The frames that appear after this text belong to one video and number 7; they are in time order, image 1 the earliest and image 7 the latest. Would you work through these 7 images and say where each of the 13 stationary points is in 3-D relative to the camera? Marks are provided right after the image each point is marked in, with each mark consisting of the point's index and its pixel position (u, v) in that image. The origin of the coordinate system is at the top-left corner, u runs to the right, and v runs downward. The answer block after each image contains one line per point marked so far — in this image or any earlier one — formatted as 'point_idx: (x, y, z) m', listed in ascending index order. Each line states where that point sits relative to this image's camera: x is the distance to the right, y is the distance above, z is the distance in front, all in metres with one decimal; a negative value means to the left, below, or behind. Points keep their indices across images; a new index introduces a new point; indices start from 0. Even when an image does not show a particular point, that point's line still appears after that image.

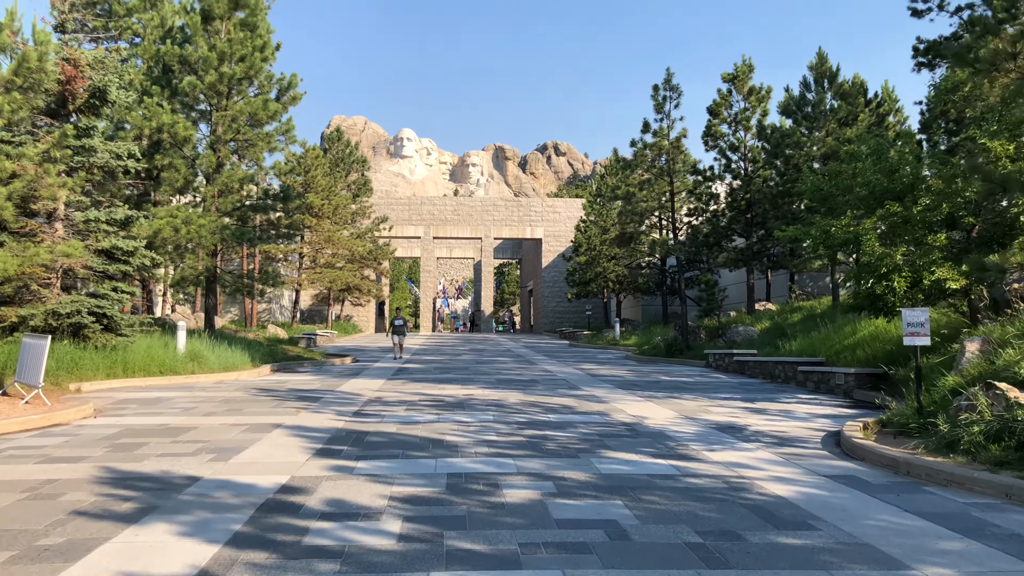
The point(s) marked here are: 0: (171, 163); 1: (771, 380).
0: (-7.0, +2.6, +17.2) m
1: (+4.5, -1.6, +14.8) m
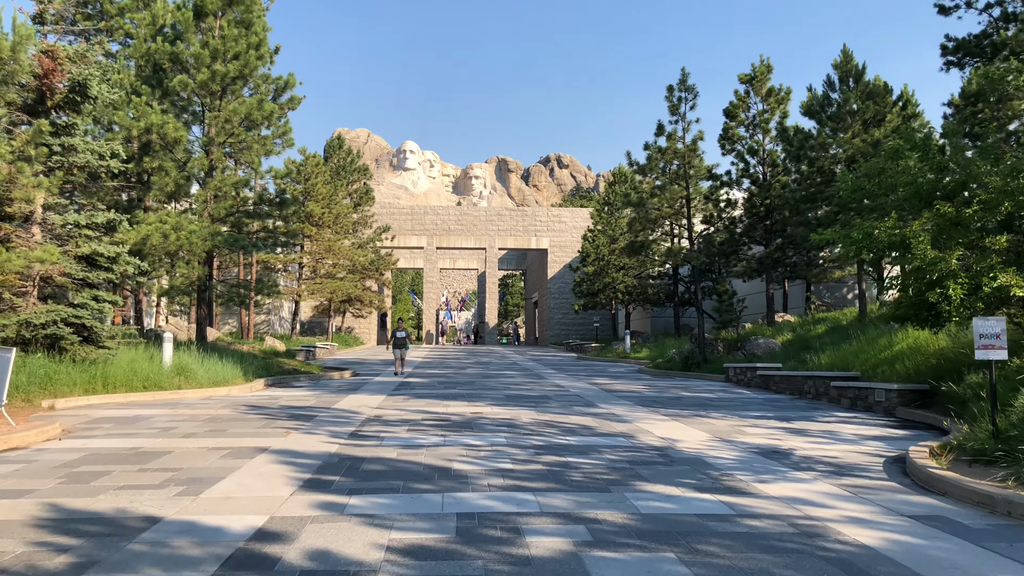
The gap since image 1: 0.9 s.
0: (-6.8, +2.4, +16.3) m
1: (+4.7, -1.8, +13.8) m
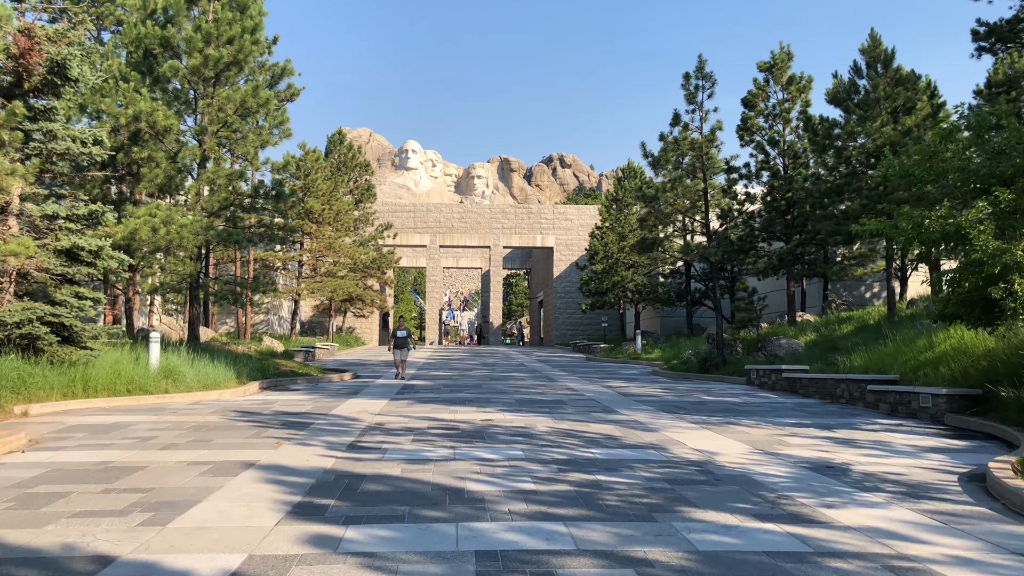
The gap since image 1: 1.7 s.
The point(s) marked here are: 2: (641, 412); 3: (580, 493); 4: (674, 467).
0: (-6.7, +2.4, +15.4) m
1: (+4.9, -1.7, +12.9) m
2: (+1.7, -1.6, +10.8) m
3: (+0.4, -1.3, +5.5) m
4: (+1.3, -1.4, +6.6) m
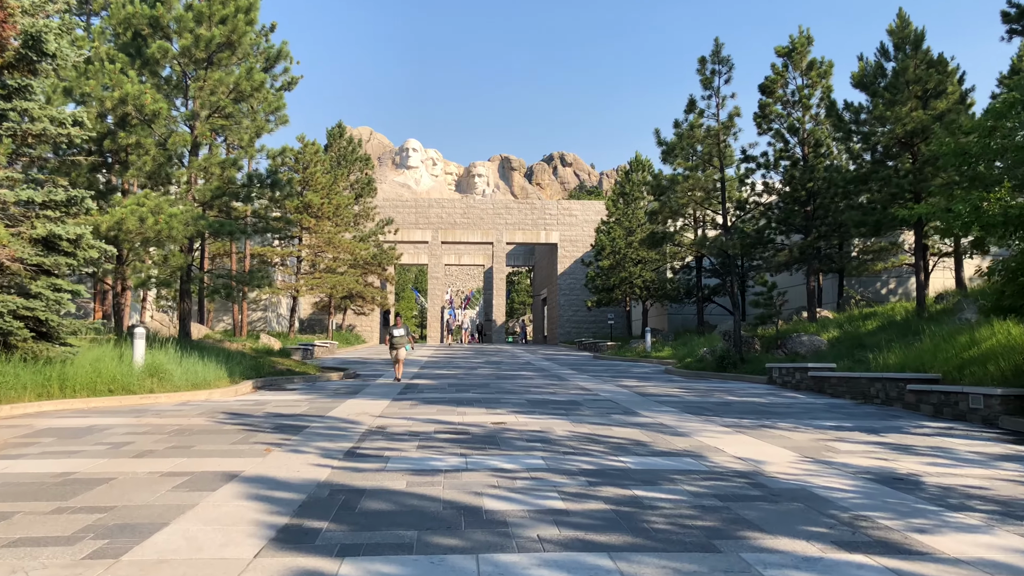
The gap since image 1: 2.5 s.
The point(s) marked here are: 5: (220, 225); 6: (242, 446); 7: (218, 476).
0: (-6.5, +2.5, +14.5) m
1: (+5.0, -1.6, +12.0) m
2: (+1.8, -1.5, +9.9) m
3: (+0.6, -1.2, +4.6) m
4: (+1.4, -1.3, +5.7) m
5: (-5.5, +1.2, +15.6) m
6: (-2.3, -1.4, +7.3) m
7: (-2.1, -1.3, +5.9) m
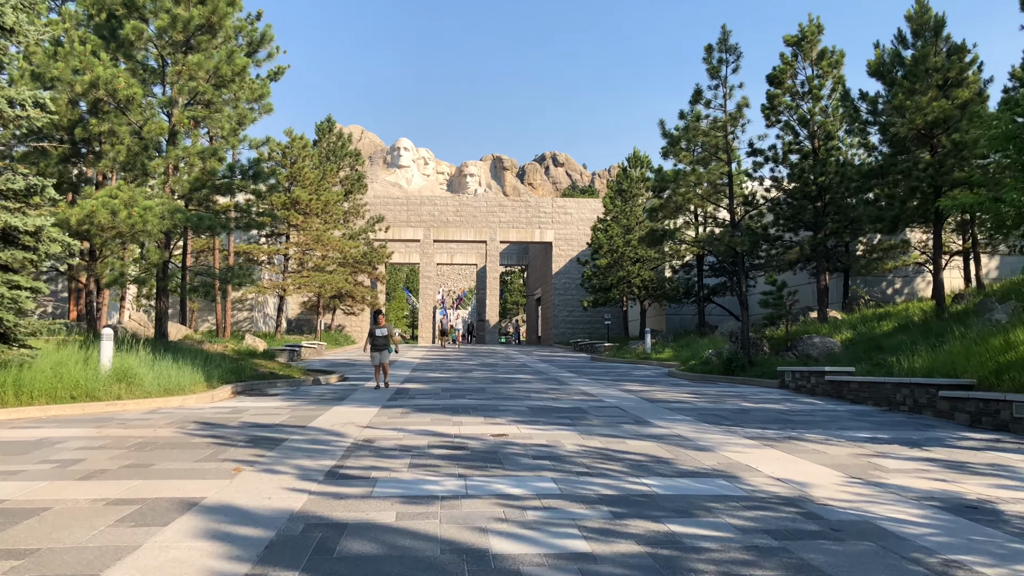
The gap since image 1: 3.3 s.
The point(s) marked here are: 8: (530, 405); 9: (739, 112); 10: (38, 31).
0: (-6.5, +2.6, +13.6) m
1: (+5.0, -1.6, +11.2) m
2: (+1.8, -1.5, +9.1) m
3: (+0.7, -1.2, +3.8) m
4: (+1.5, -1.3, +4.9) m
5: (-5.5, +1.2, +14.7) m
6: (-2.3, -1.3, +6.4) m
7: (-2.0, -1.3, +5.0) m
8: (+0.2, -1.5, +11.0) m
9: (+4.6, +3.5, +16.8) m
10: (-6.3, +3.4, +11.0) m
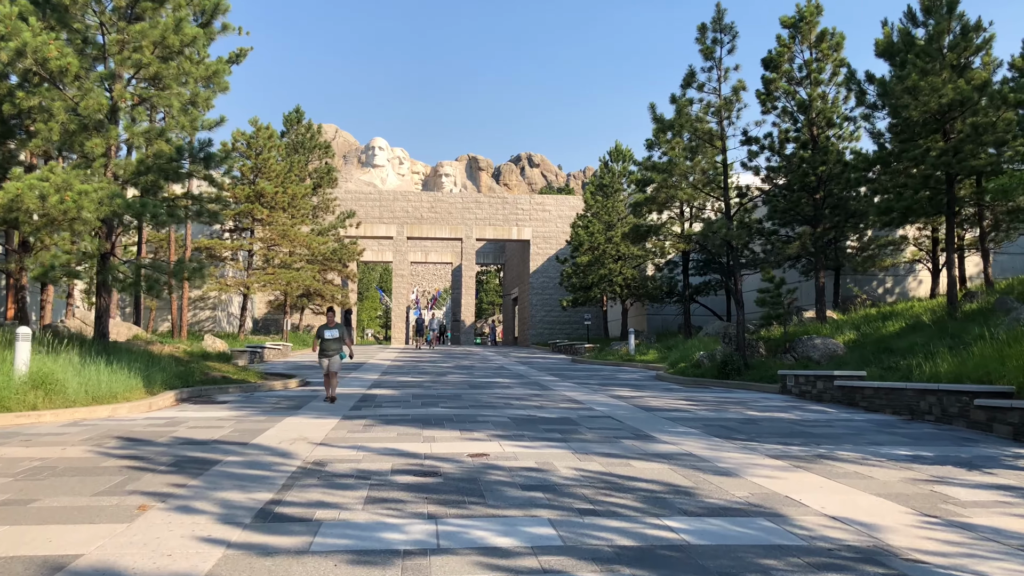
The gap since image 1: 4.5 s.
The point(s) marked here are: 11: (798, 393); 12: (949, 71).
0: (-6.8, +2.7, +12.1) m
1: (+4.8, -1.5, +10.1) m
2: (+1.6, -1.4, +7.8) m
3: (+0.6, -1.1, +2.5) m
4: (+1.4, -1.2, +3.6) m
5: (-5.8, +1.3, +13.2) m
6: (-2.4, -1.3, +5.0) m
7: (-2.1, -1.2, +3.6) m
8: (0.0, -1.5, +9.7) m
9: (+4.2, +3.6, +15.7) m
10: (-6.5, +3.5, +9.6) m
11: (+4.3, -1.6, +12.7) m
12: (+6.7, +3.3, +12.9) m
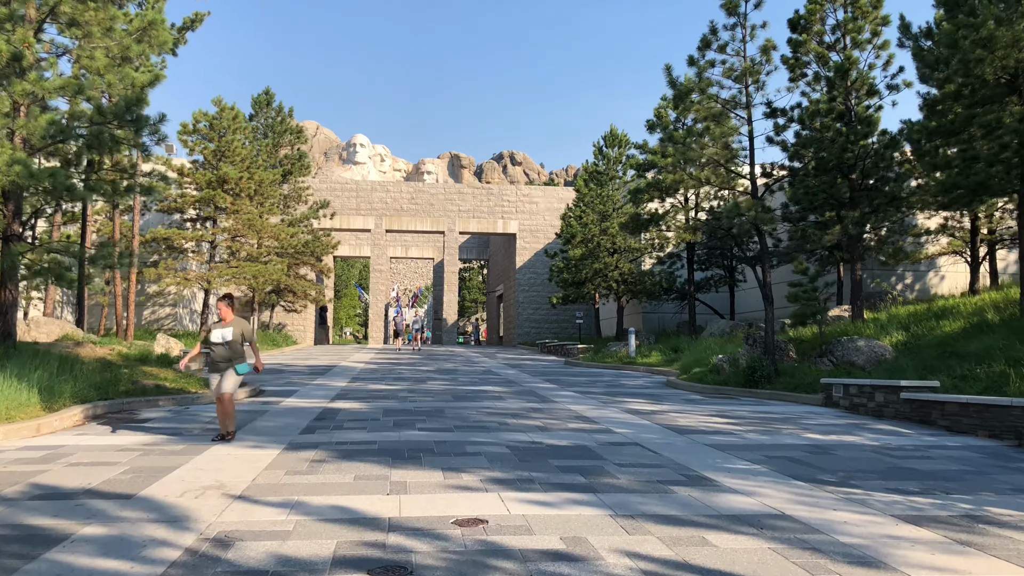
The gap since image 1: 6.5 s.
0: (-6.9, +2.8, +9.7) m
1: (+4.7, -1.4, +7.9) m
2: (+1.7, -1.3, +5.6) m
3: (+0.8, -1.0, +0.3) m
4: (+1.5, -1.1, +1.4) m
5: (-5.9, +1.4, +10.8) m
6: (-2.3, -1.2, +2.7) m
7: (-2.0, -1.1, +1.3) m
8: (0.0, -1.4, +7.5) m
9: (+4.0, +3.7, +13.5) m
10: (-6.5, +3.6, +7.2) m
11: (+4.2, -1.5, +10.5) m
12: (+6.7, +3.4, +10.8) m
